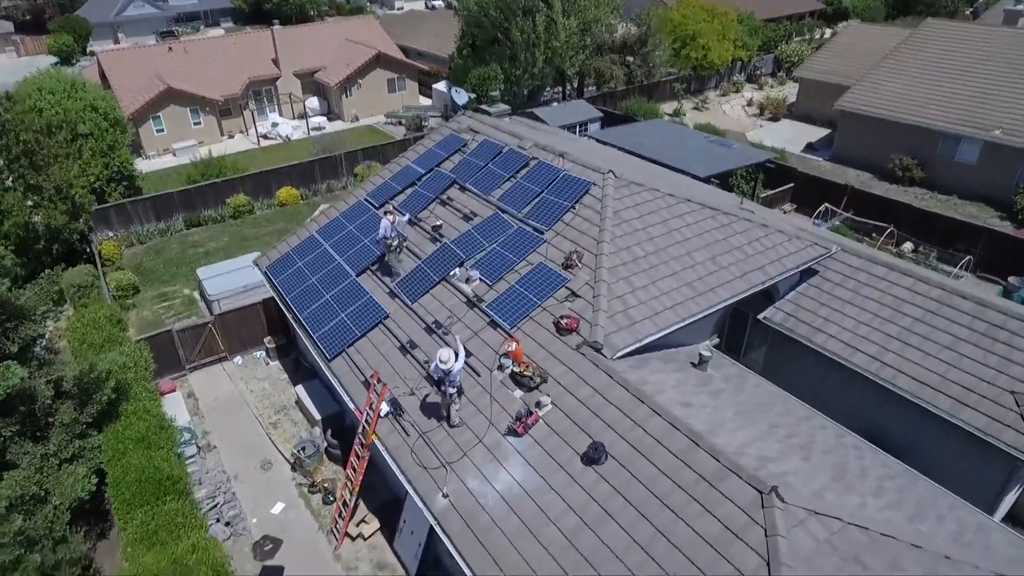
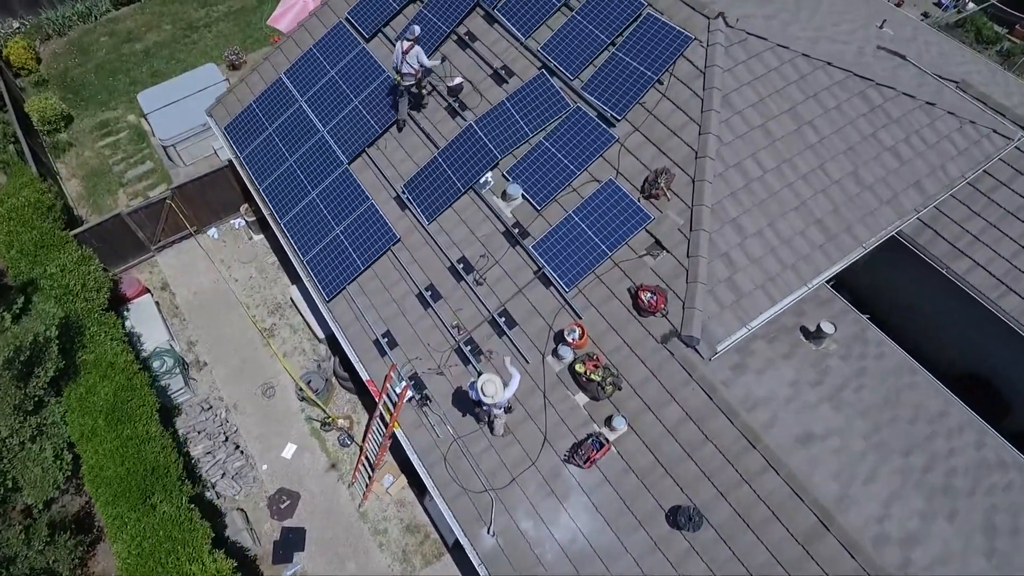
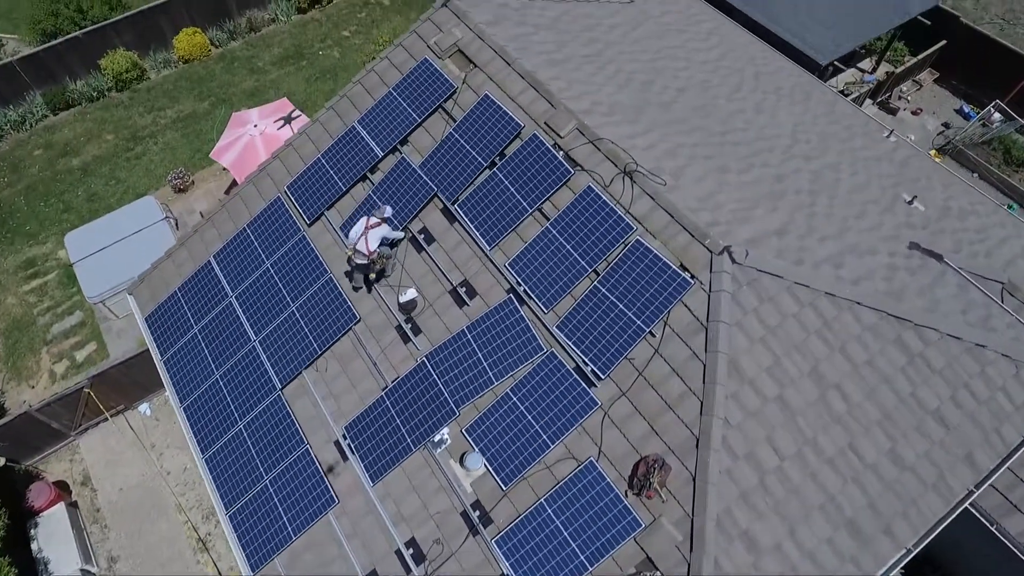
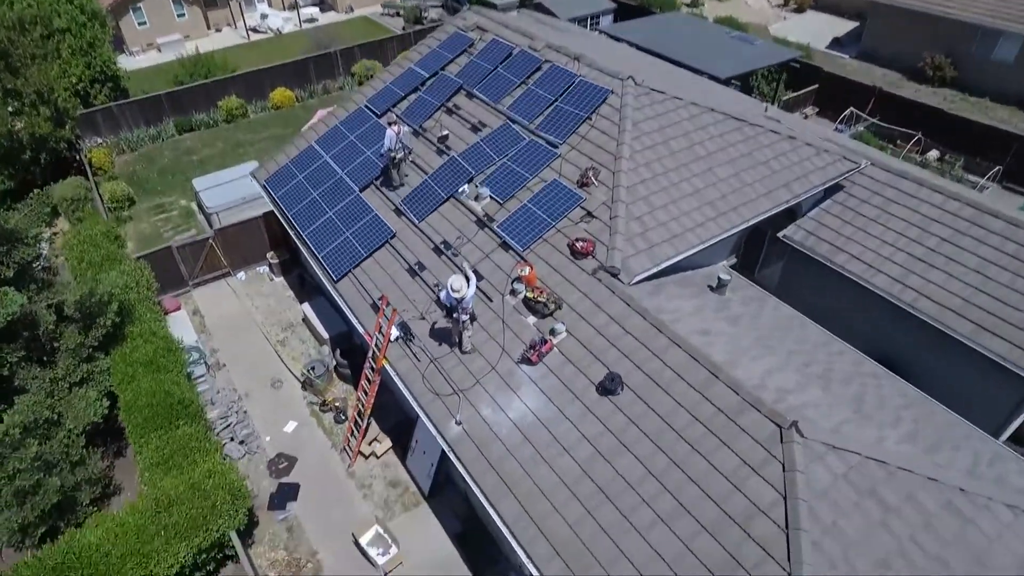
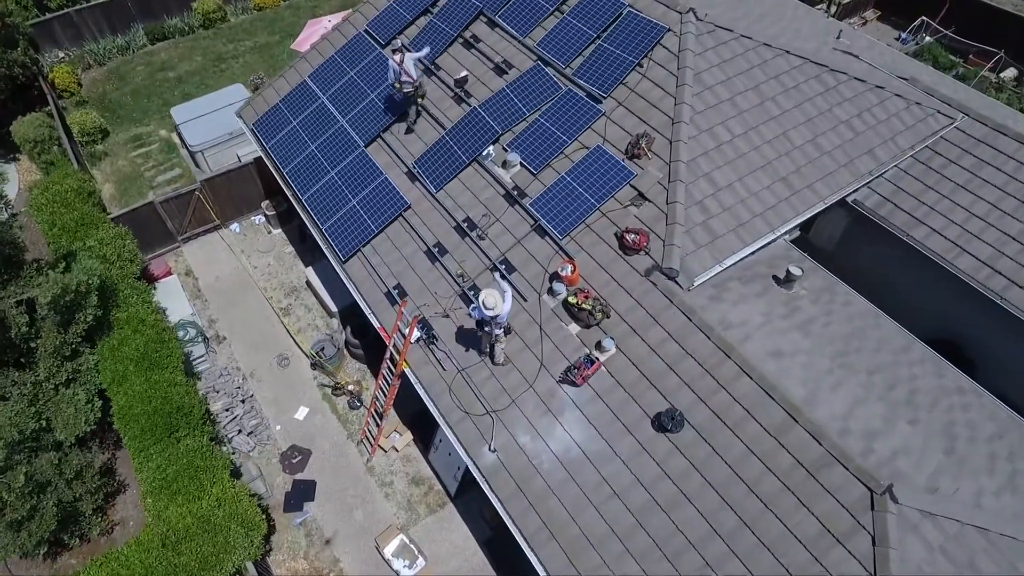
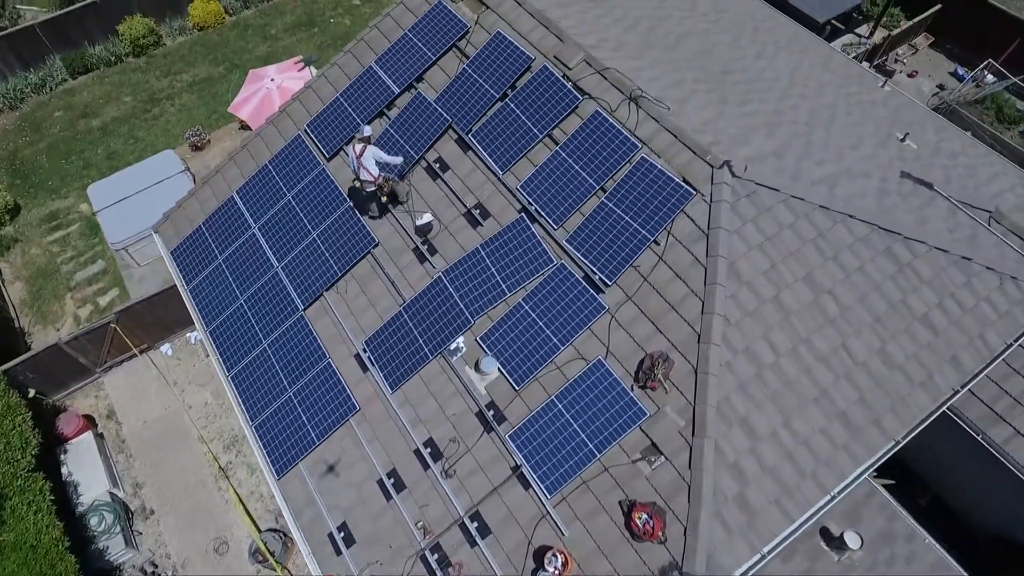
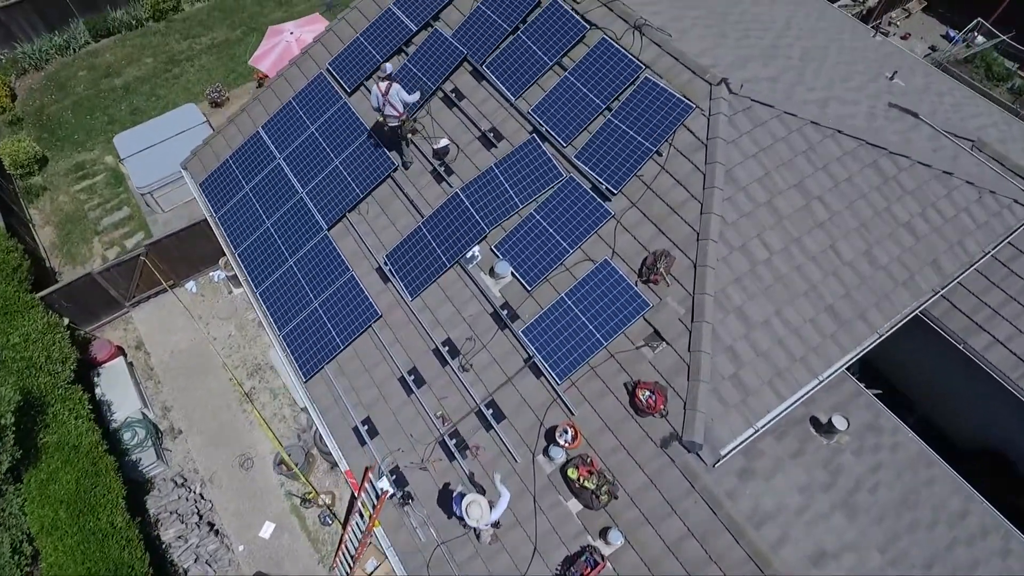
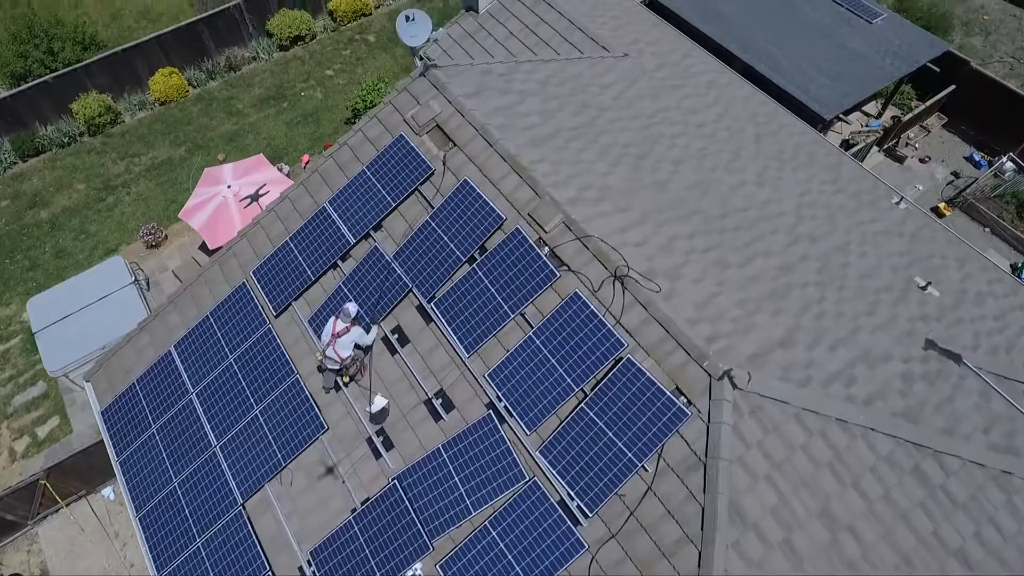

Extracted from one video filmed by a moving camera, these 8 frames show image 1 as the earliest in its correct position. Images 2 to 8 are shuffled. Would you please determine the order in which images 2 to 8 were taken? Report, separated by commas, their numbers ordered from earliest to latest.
4, 5, 2, 7, 6, 3, 8
